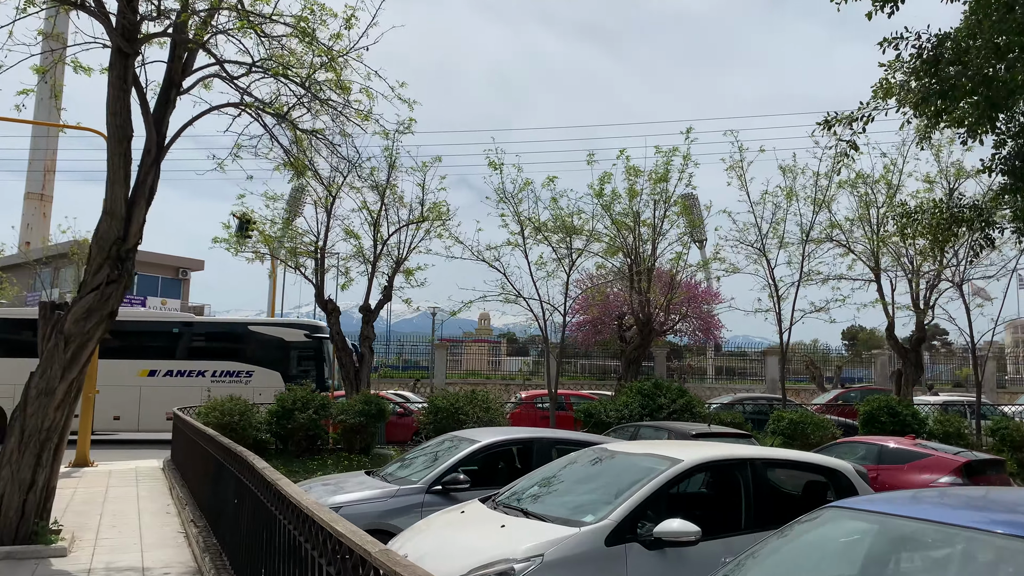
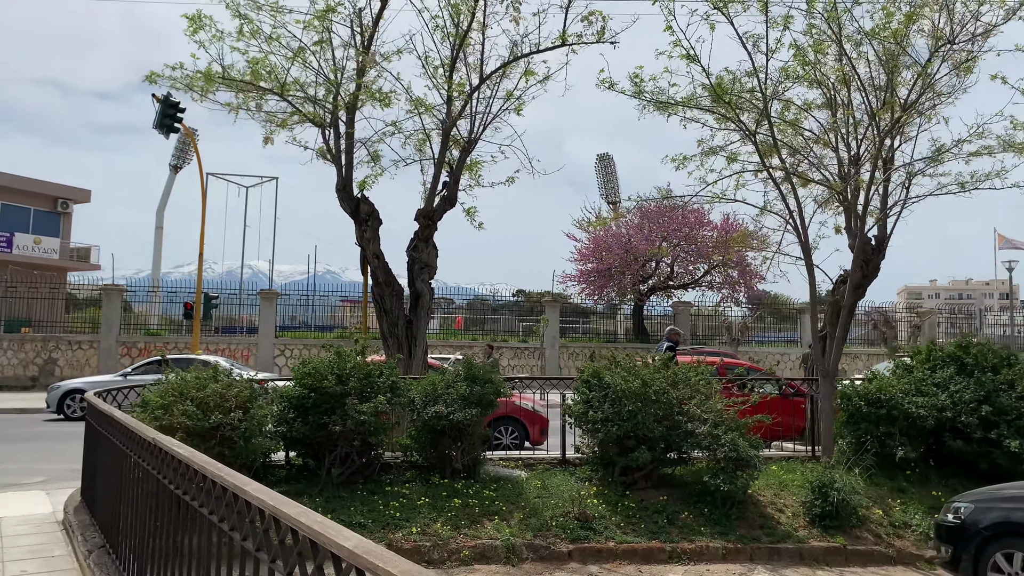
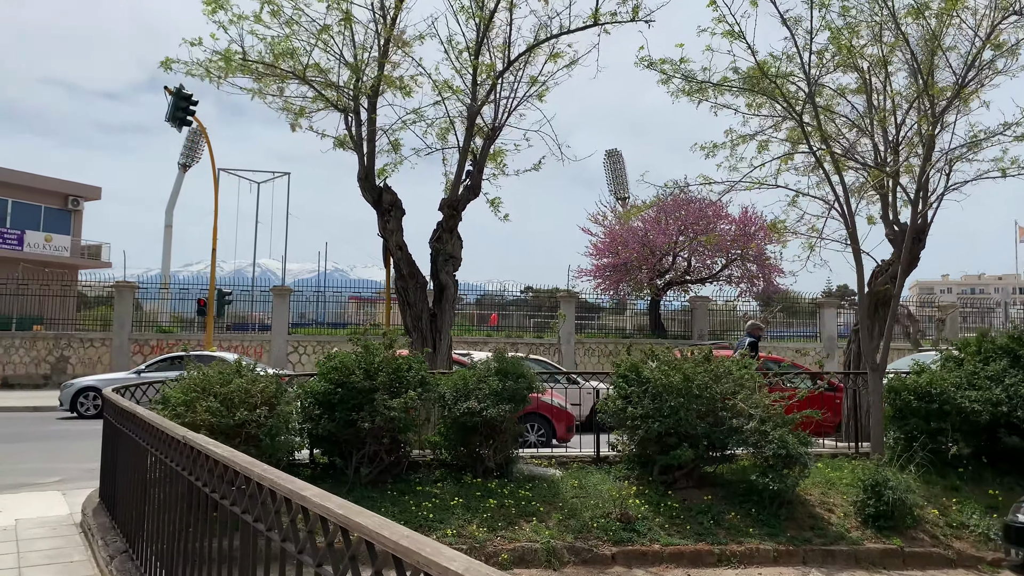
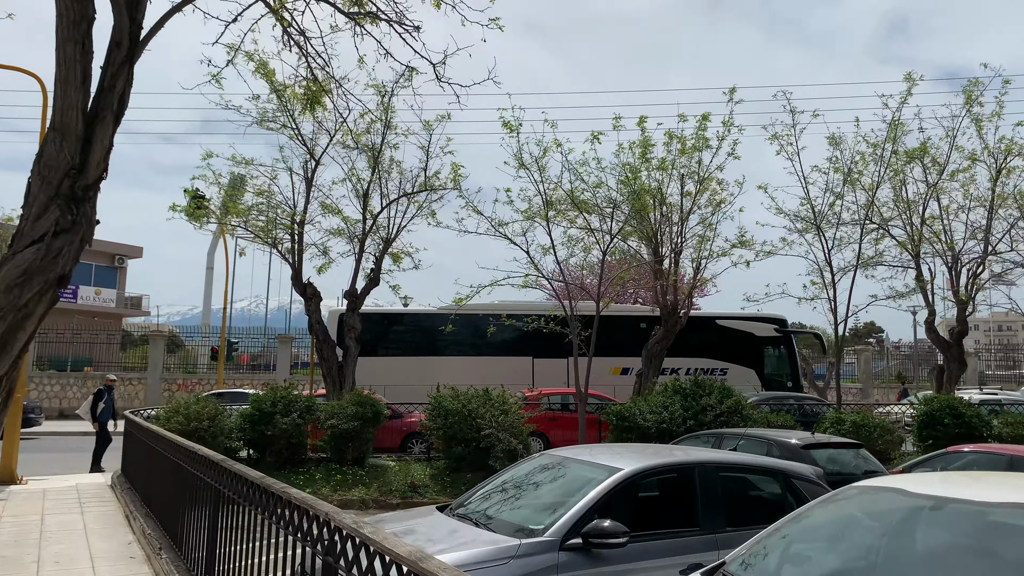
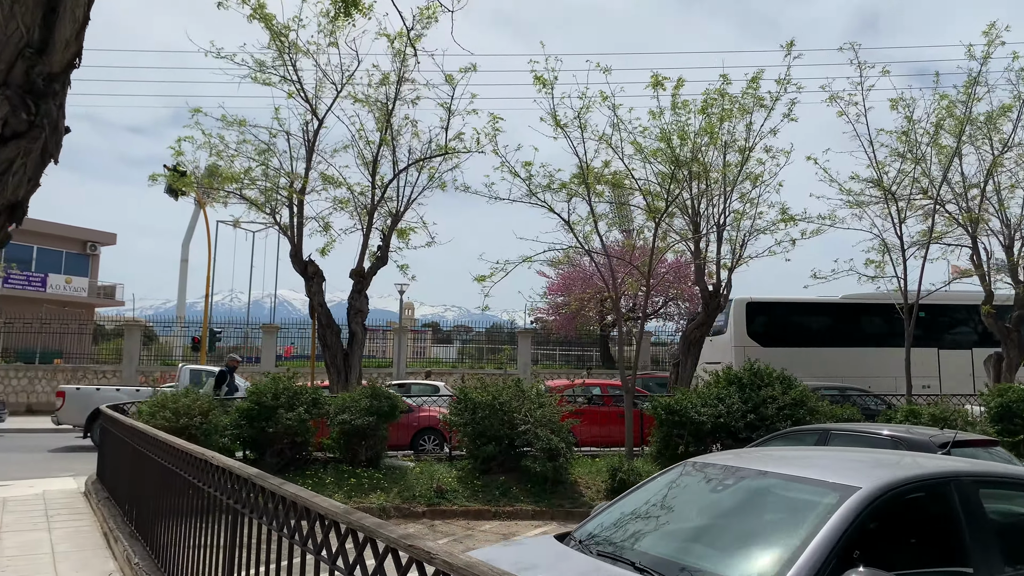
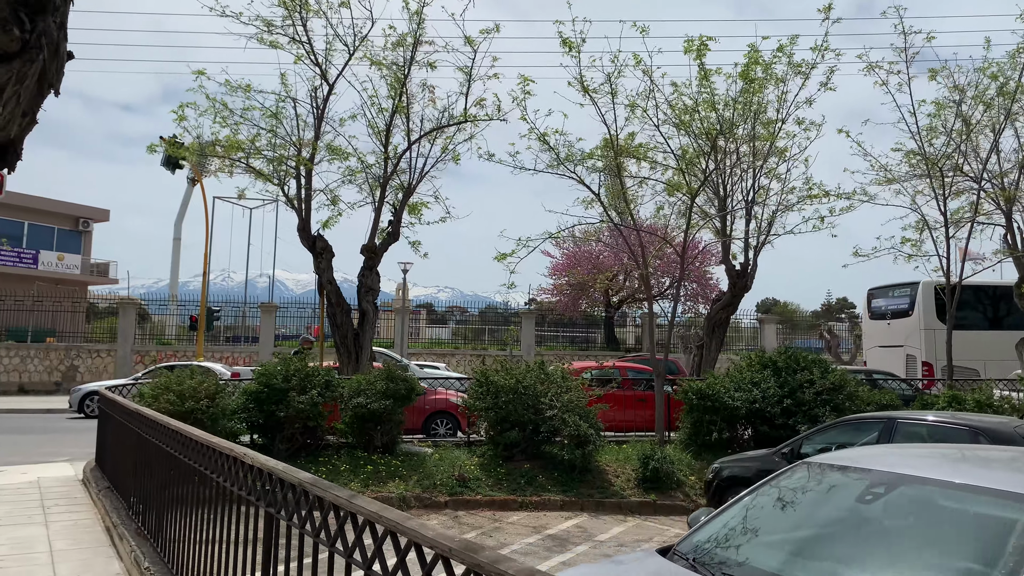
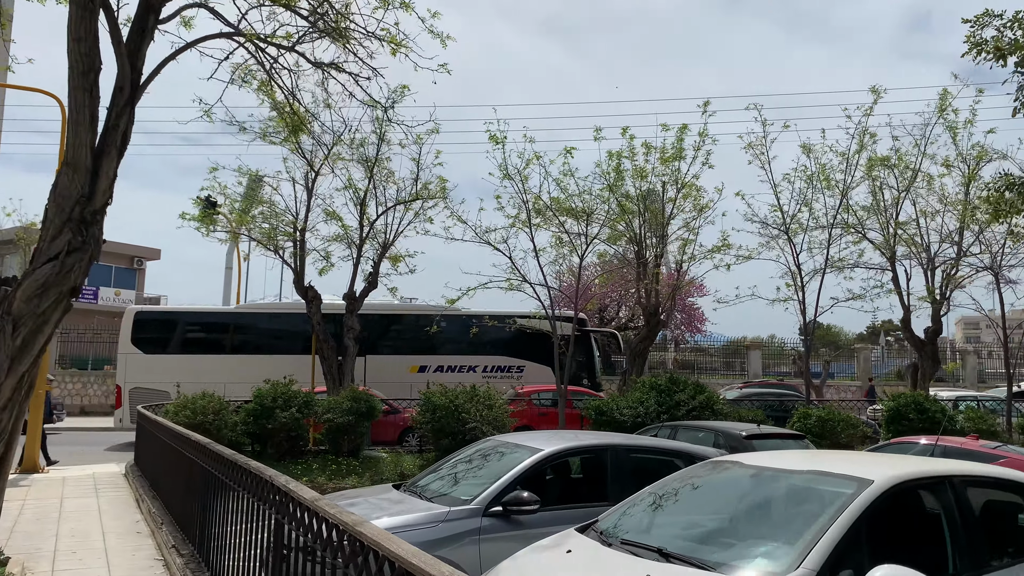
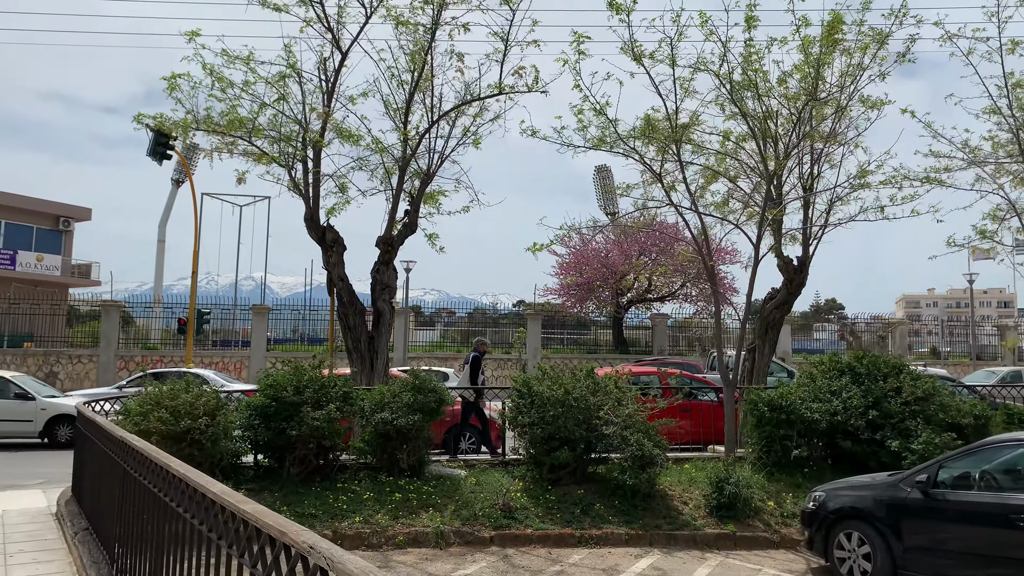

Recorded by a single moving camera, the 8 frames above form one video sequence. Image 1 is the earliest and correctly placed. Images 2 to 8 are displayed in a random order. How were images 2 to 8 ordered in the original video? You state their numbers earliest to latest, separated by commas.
7, 4, 5, 6, 8, 2, 3
